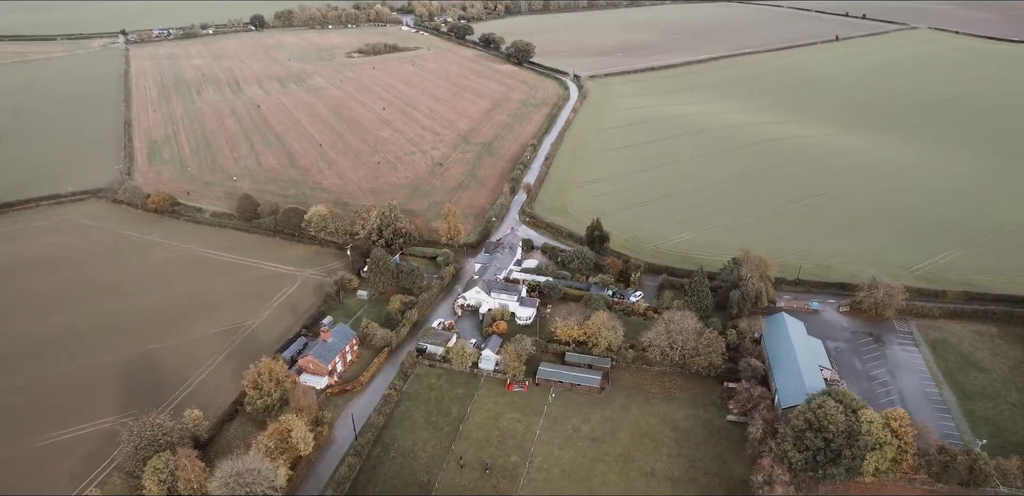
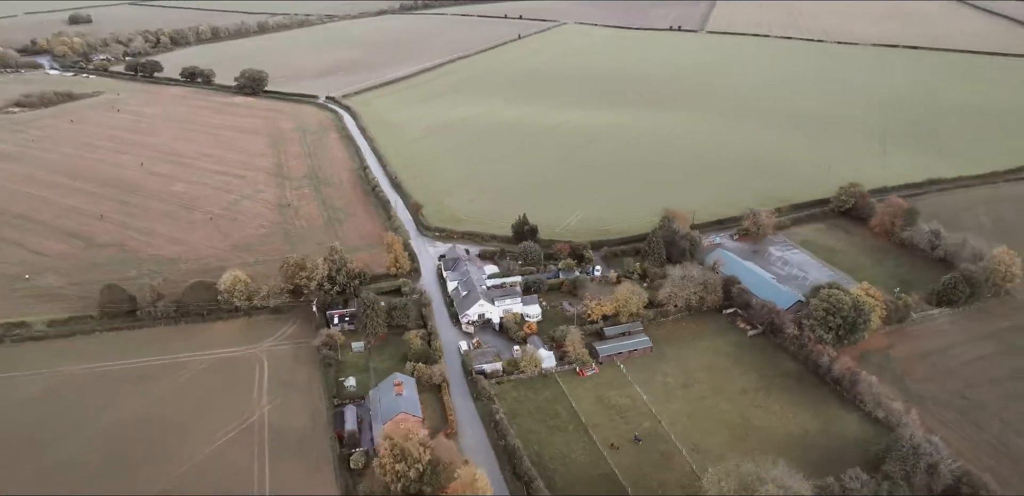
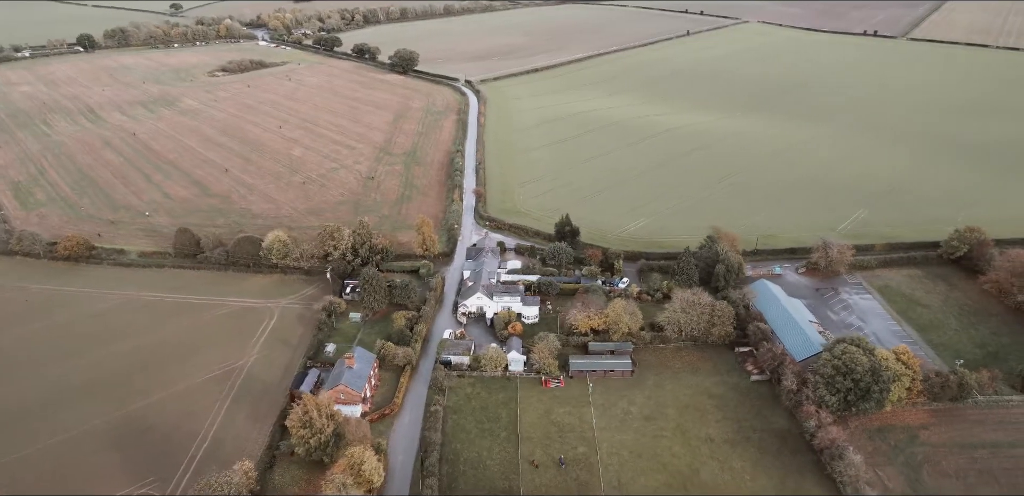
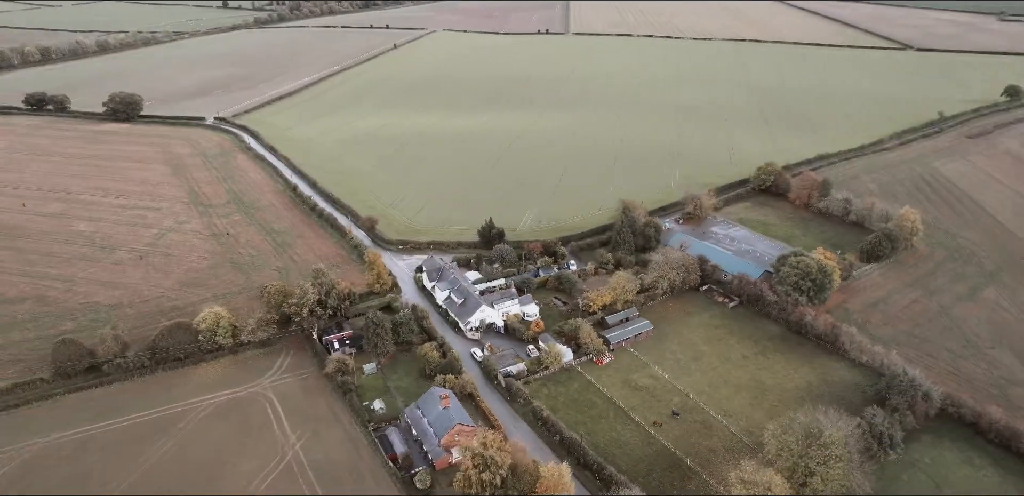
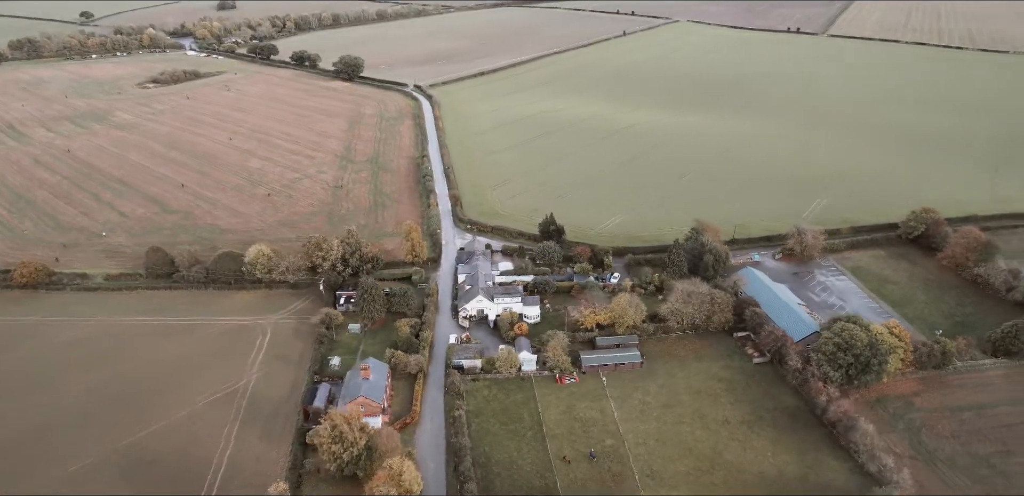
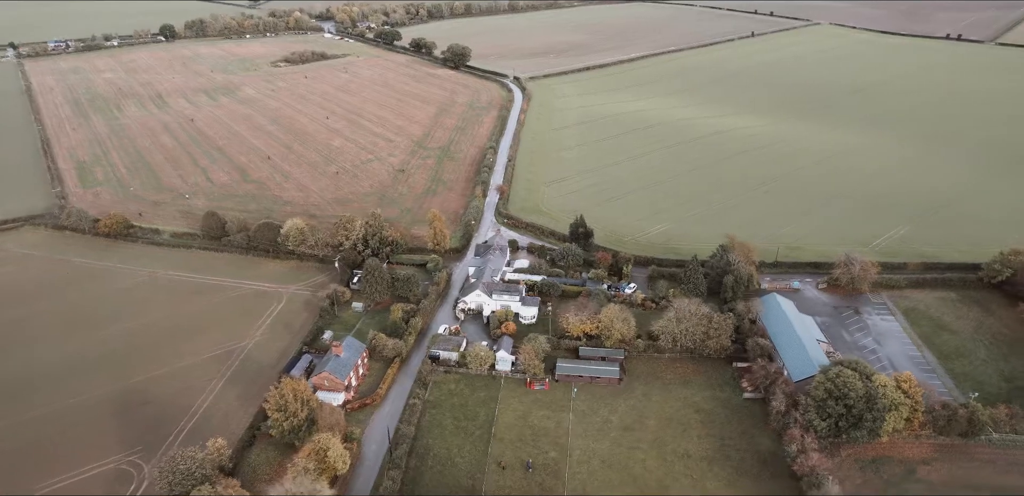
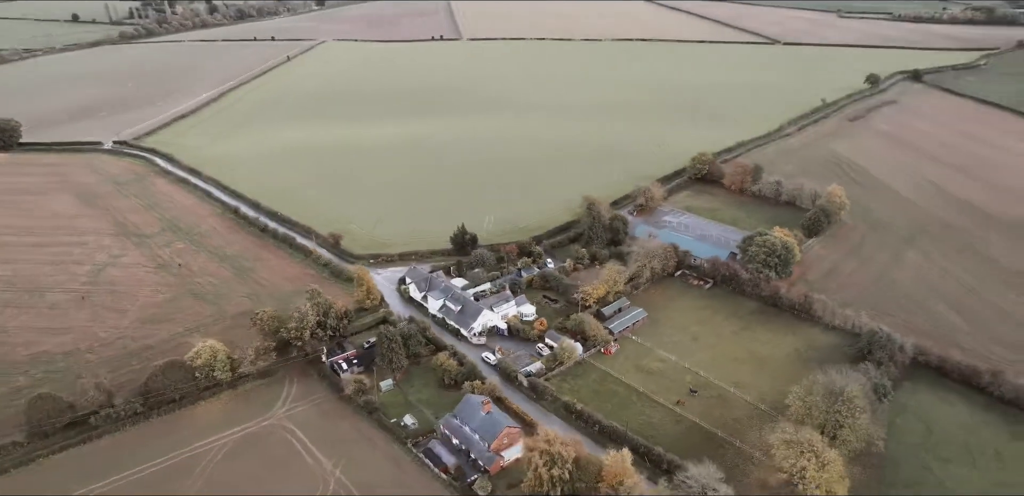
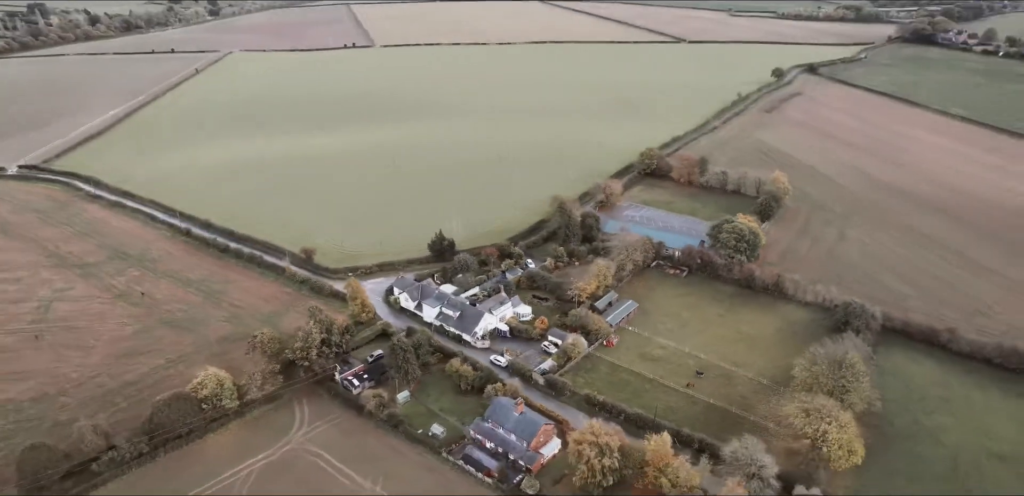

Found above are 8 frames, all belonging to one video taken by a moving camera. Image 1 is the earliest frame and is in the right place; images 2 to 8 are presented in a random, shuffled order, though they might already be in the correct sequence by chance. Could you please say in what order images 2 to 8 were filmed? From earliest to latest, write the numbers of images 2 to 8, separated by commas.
6, 3, 5, 2, 4, 7, 8
